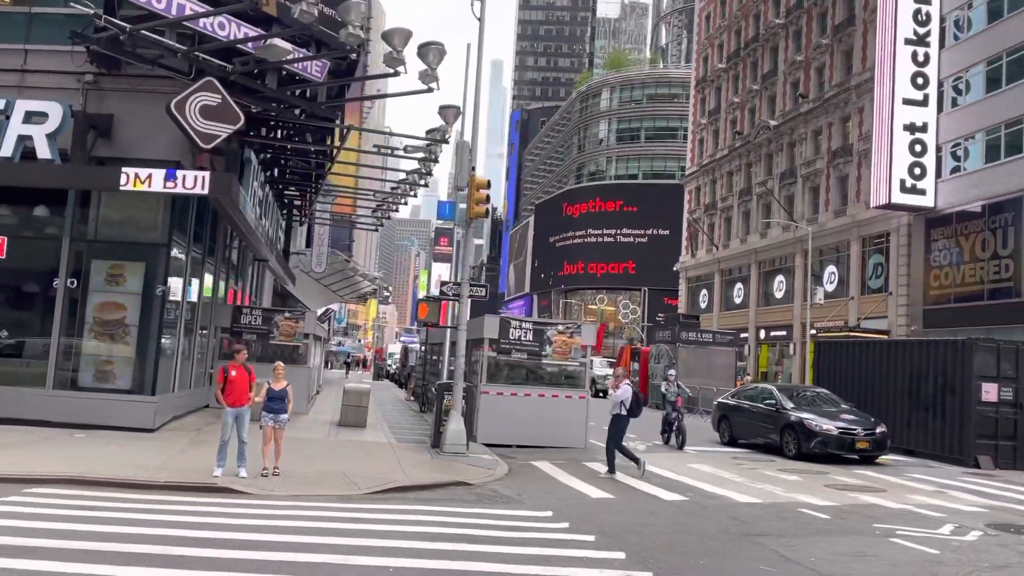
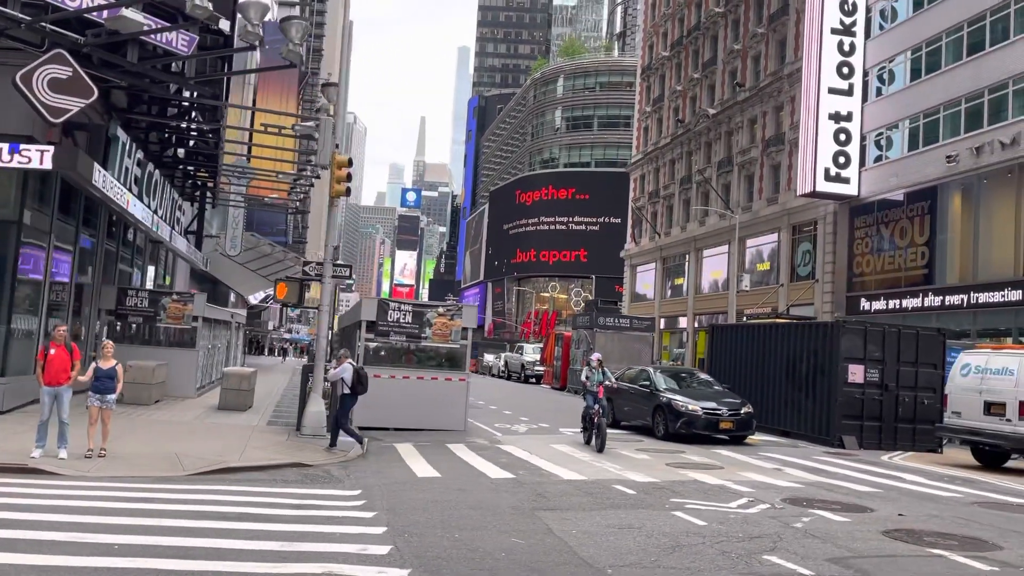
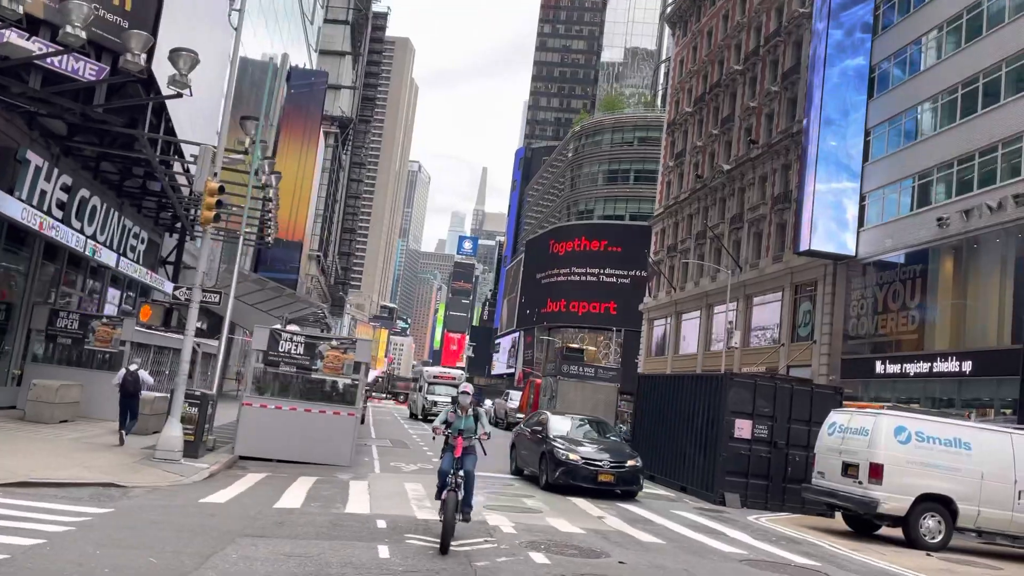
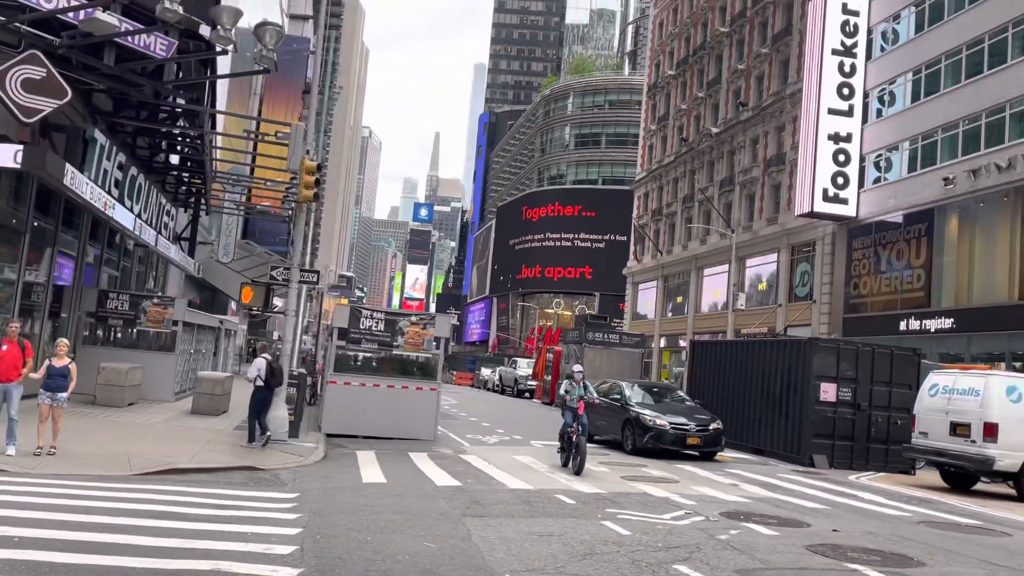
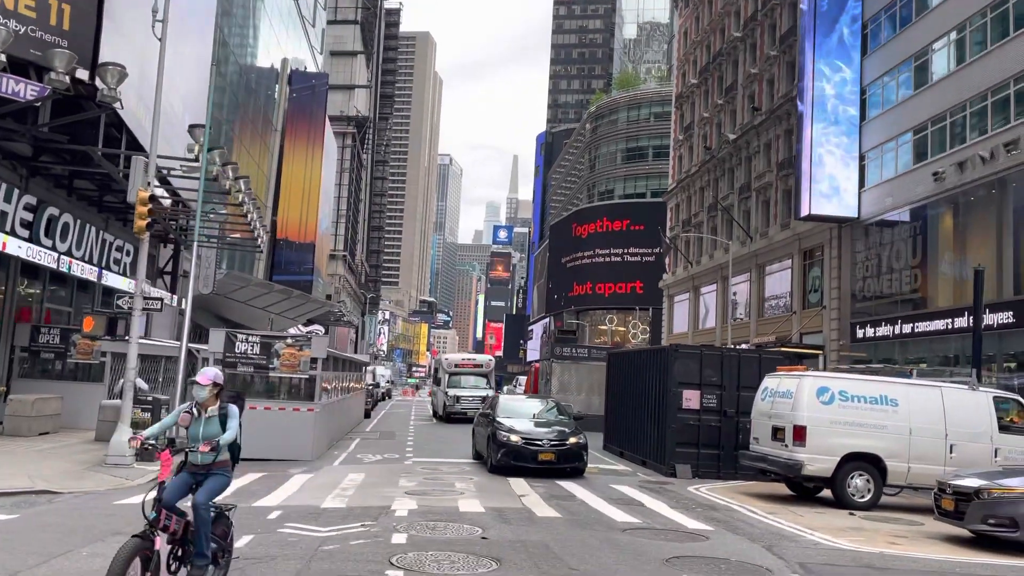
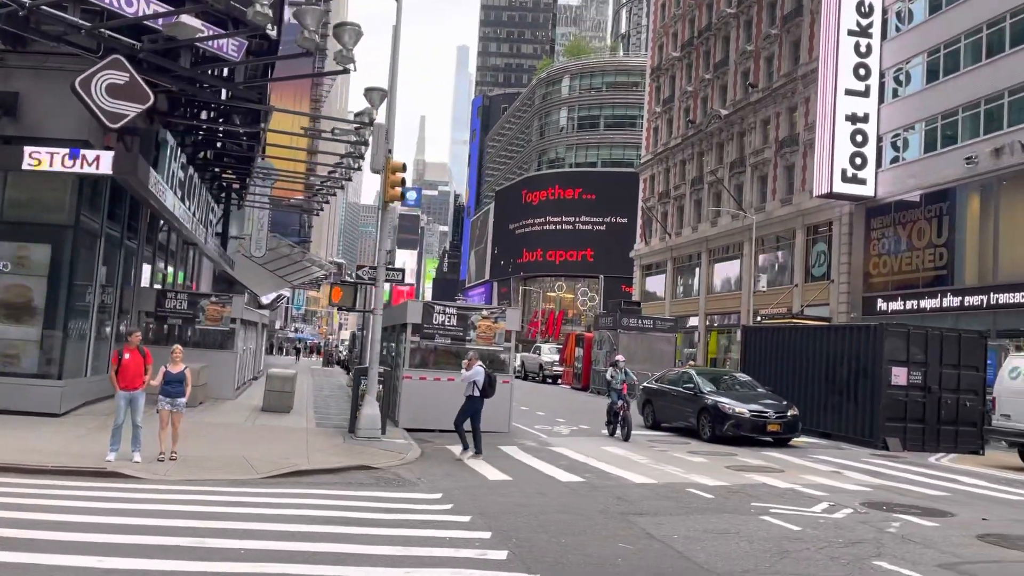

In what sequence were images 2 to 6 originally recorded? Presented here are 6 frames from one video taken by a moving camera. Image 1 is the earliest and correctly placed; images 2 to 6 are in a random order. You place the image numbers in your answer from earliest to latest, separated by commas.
6, 2, 4, 3, 5
